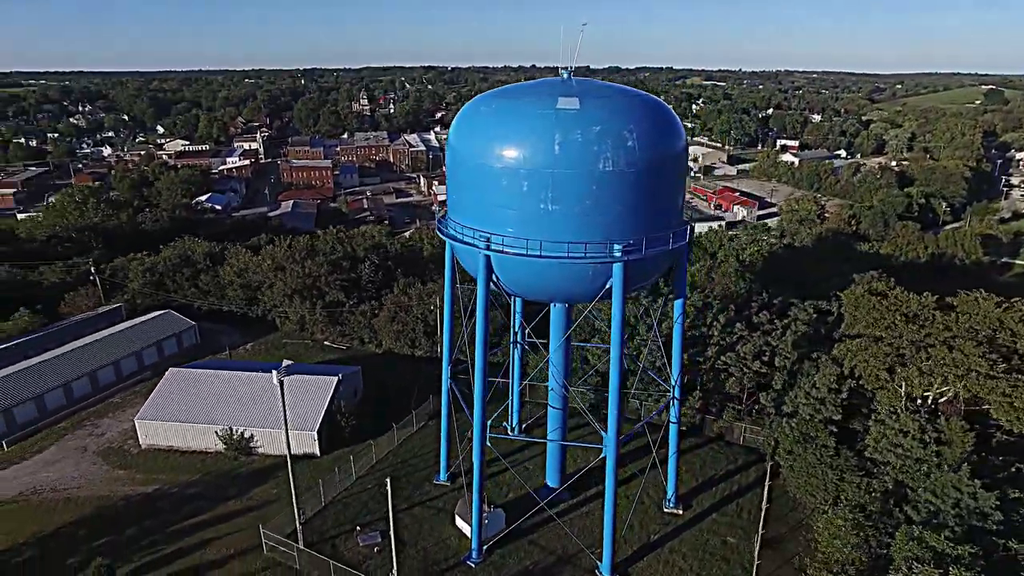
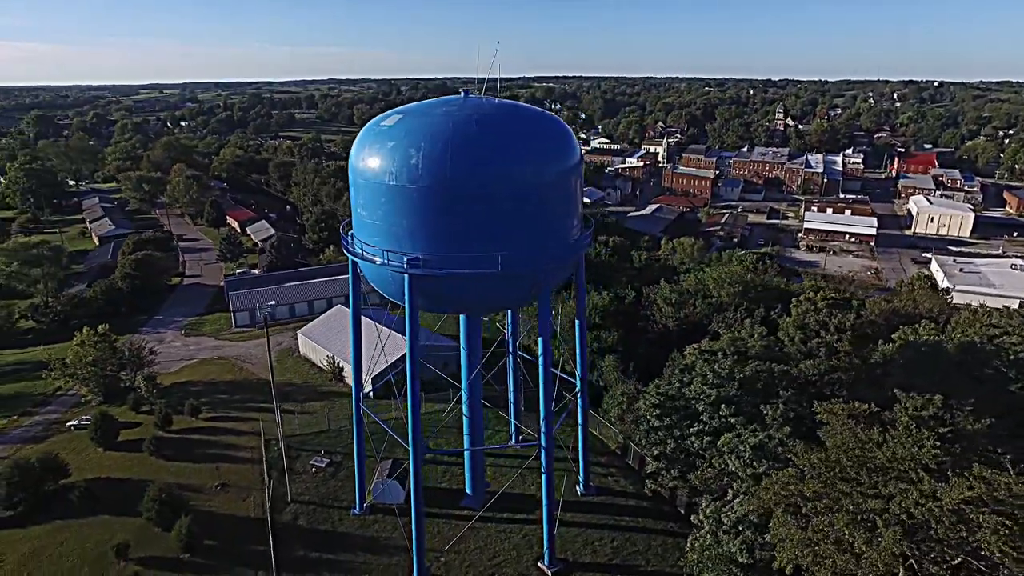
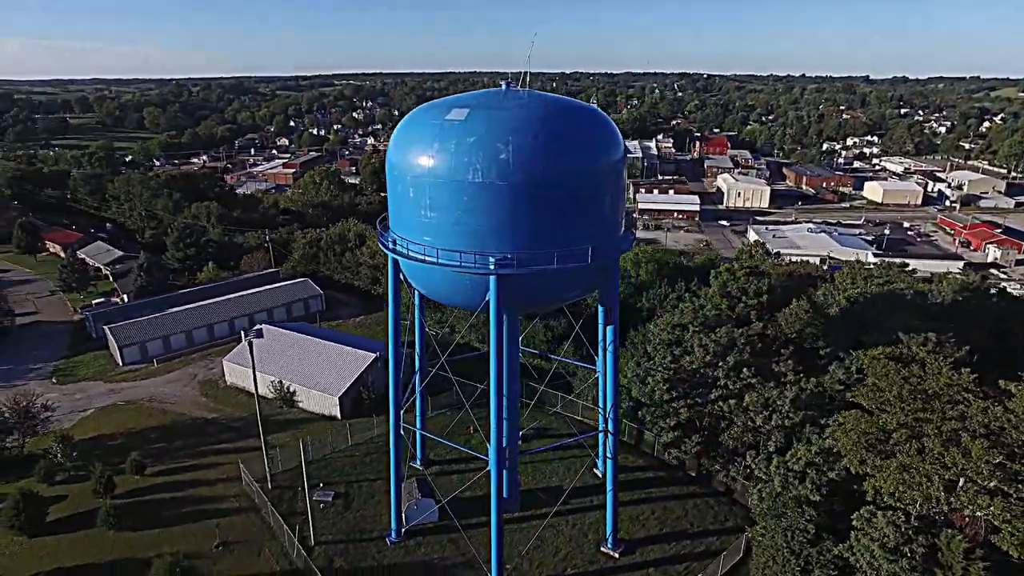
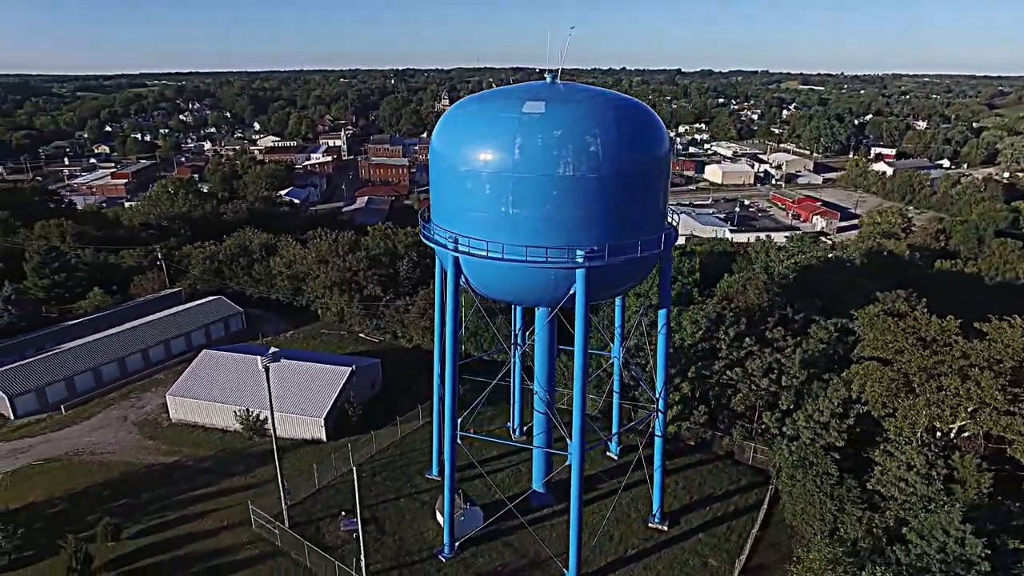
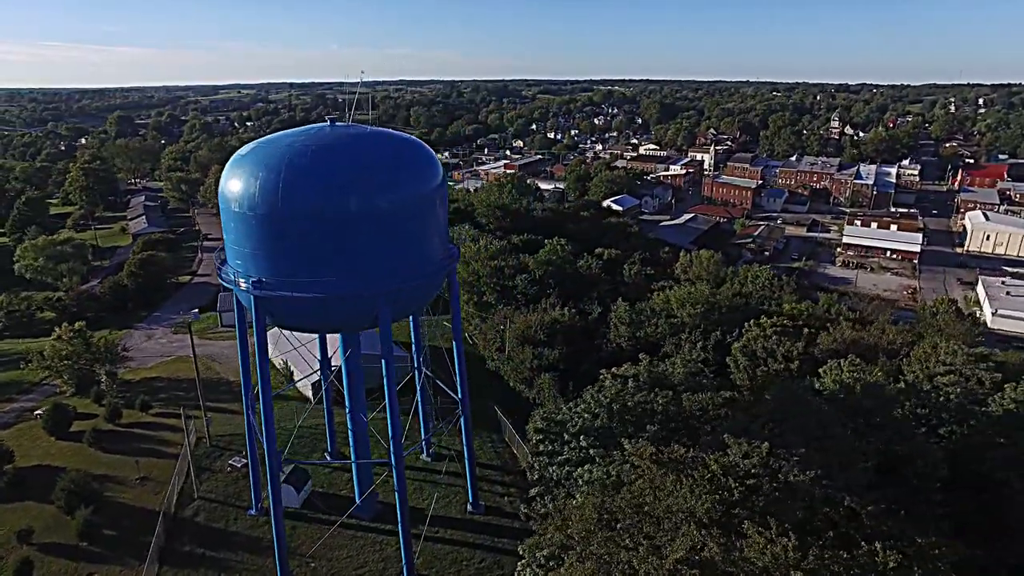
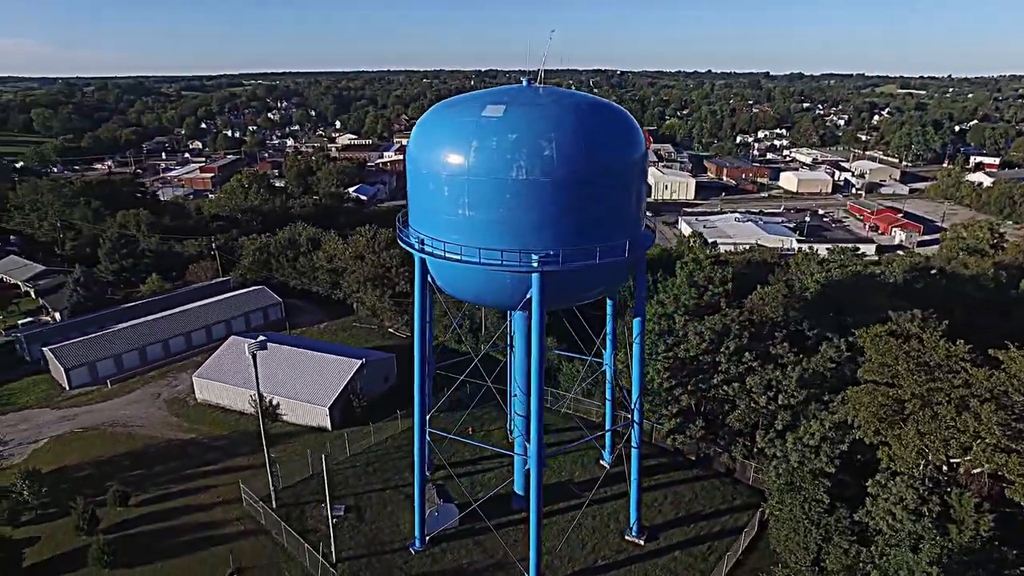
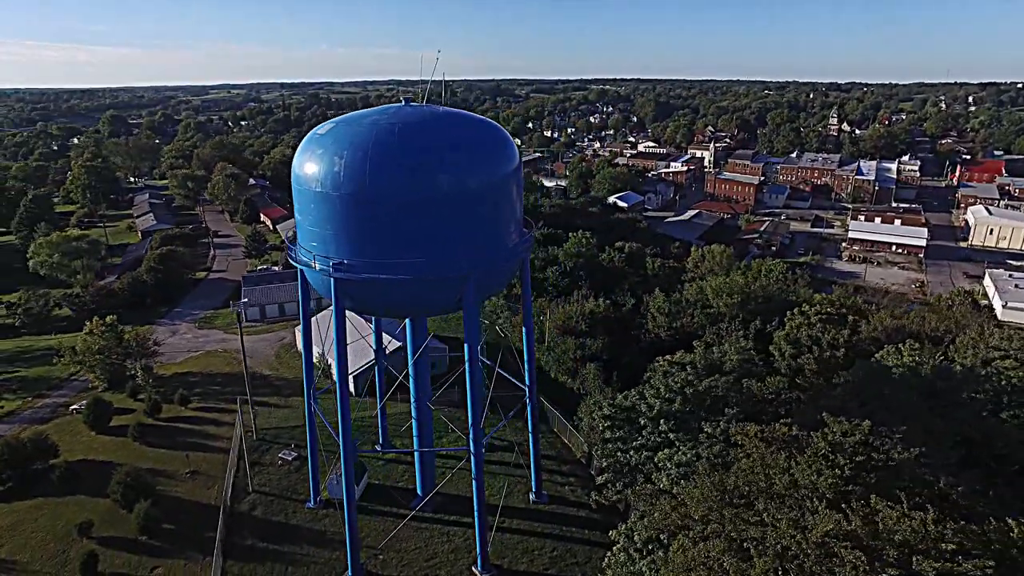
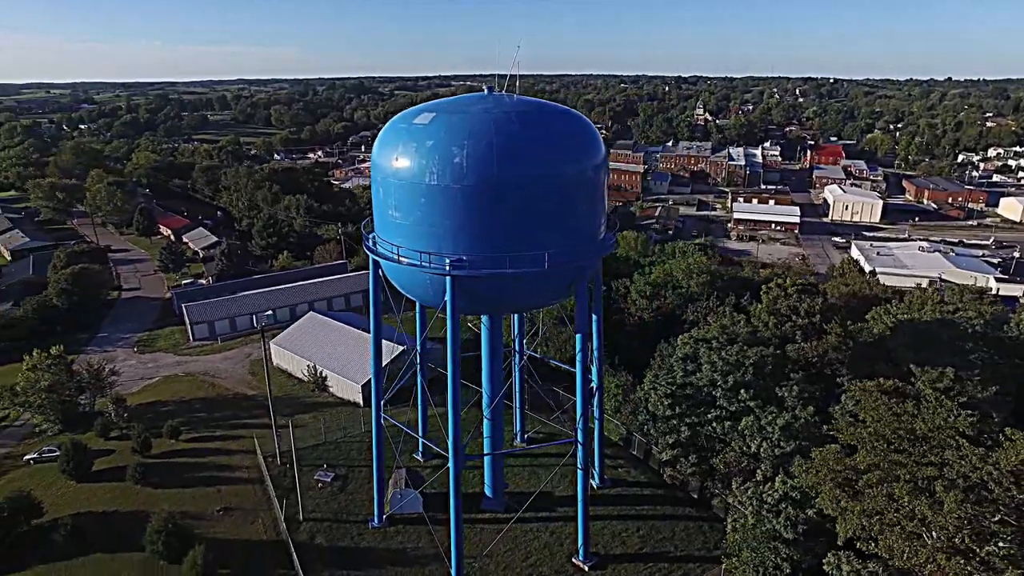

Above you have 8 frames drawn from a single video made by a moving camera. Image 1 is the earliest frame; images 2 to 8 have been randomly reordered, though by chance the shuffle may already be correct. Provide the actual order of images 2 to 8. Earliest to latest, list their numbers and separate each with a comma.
4, 6, 3, 8, 2, 7, 5
